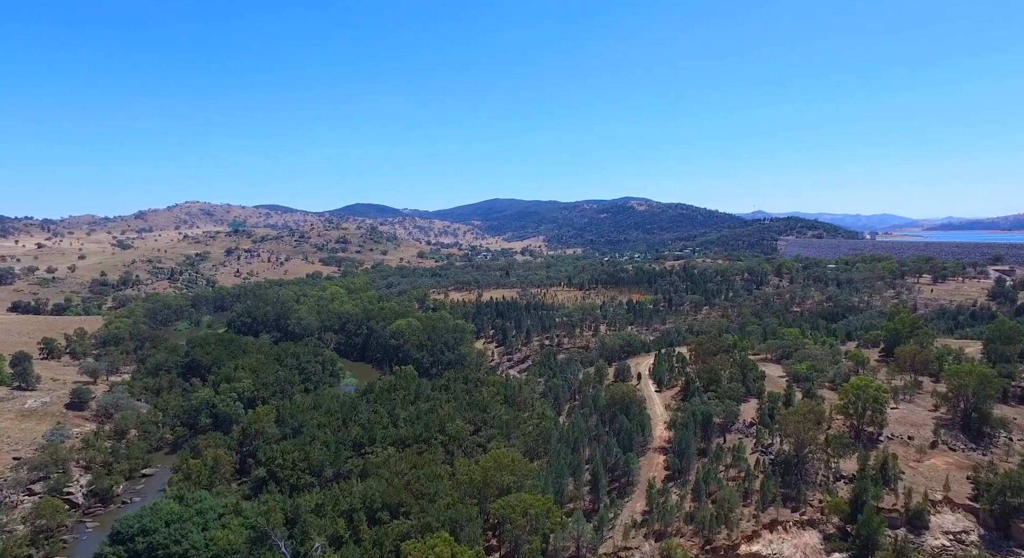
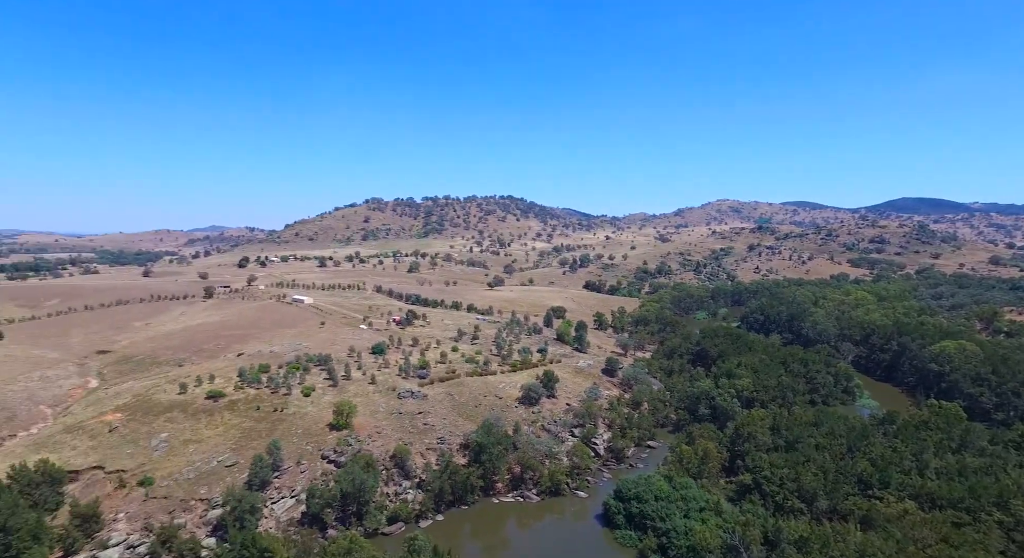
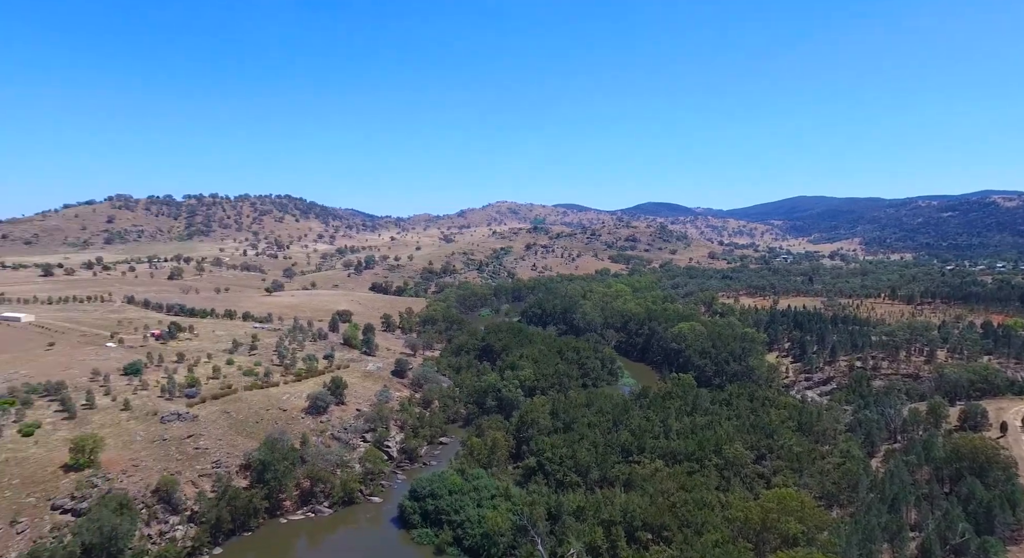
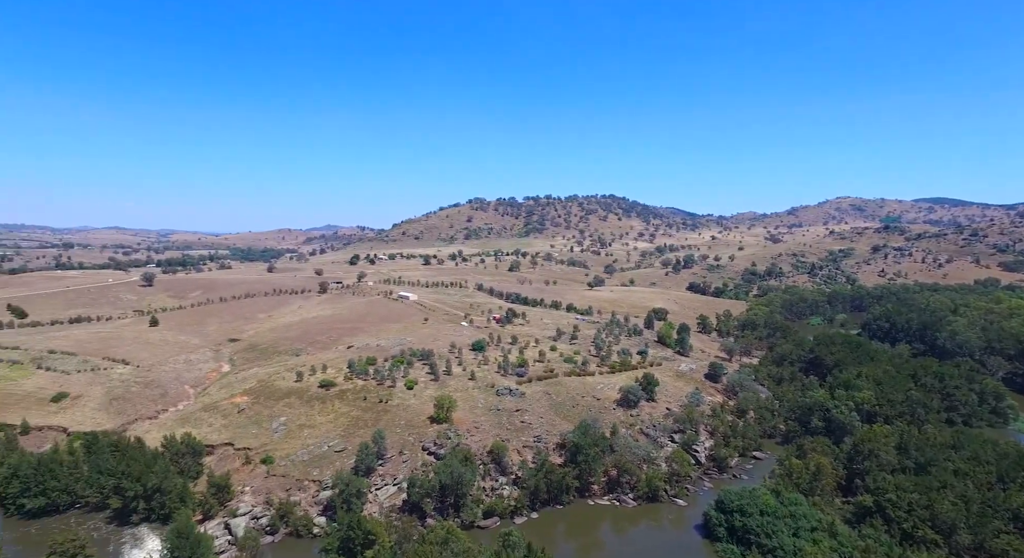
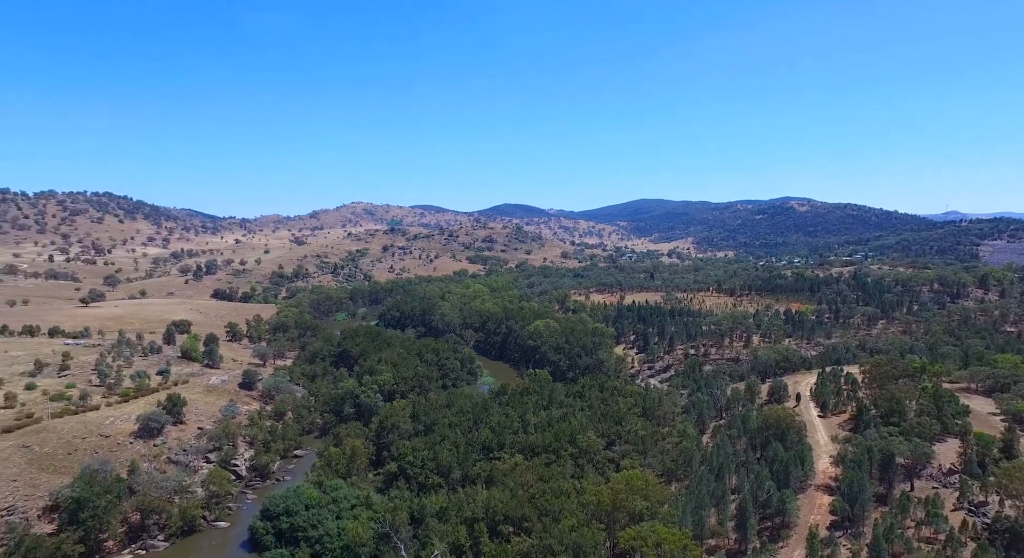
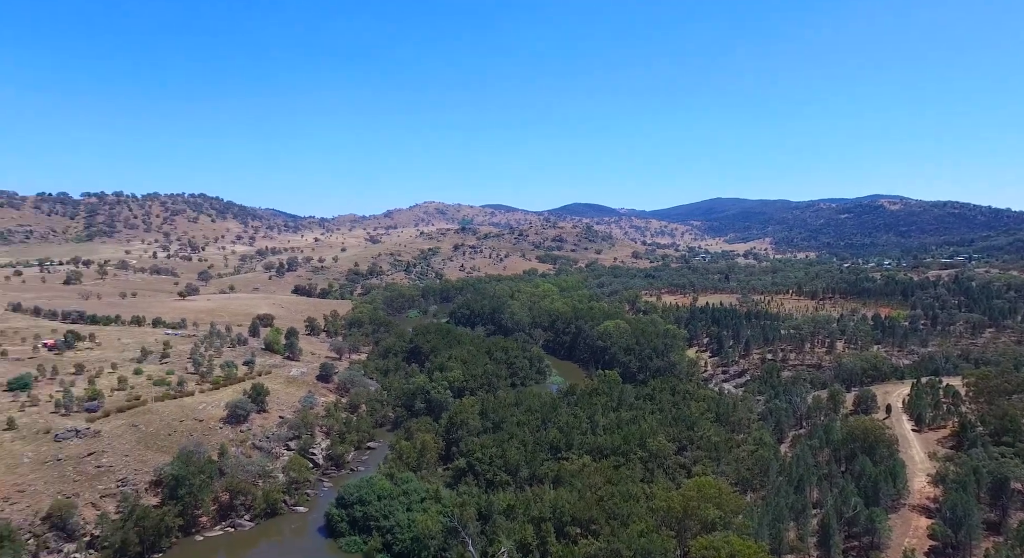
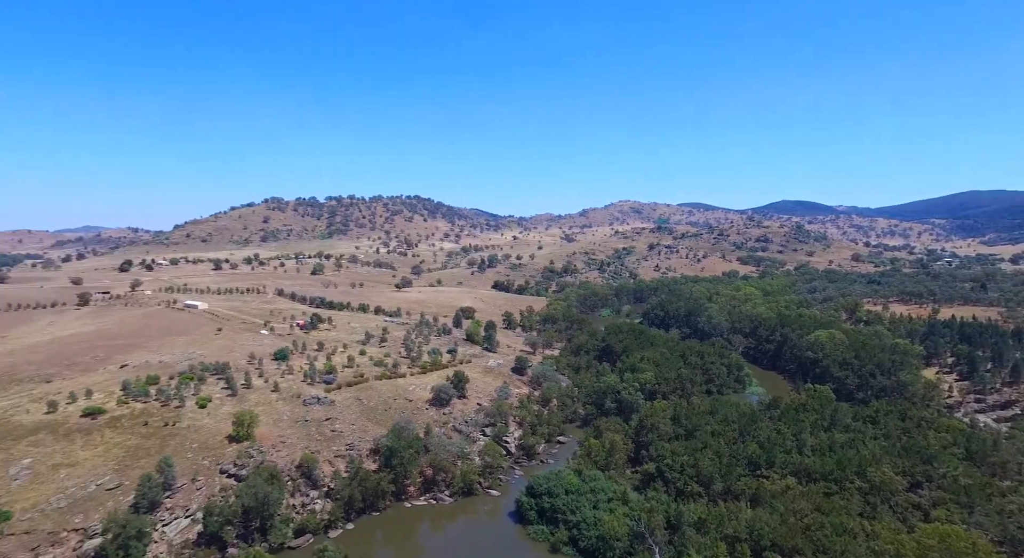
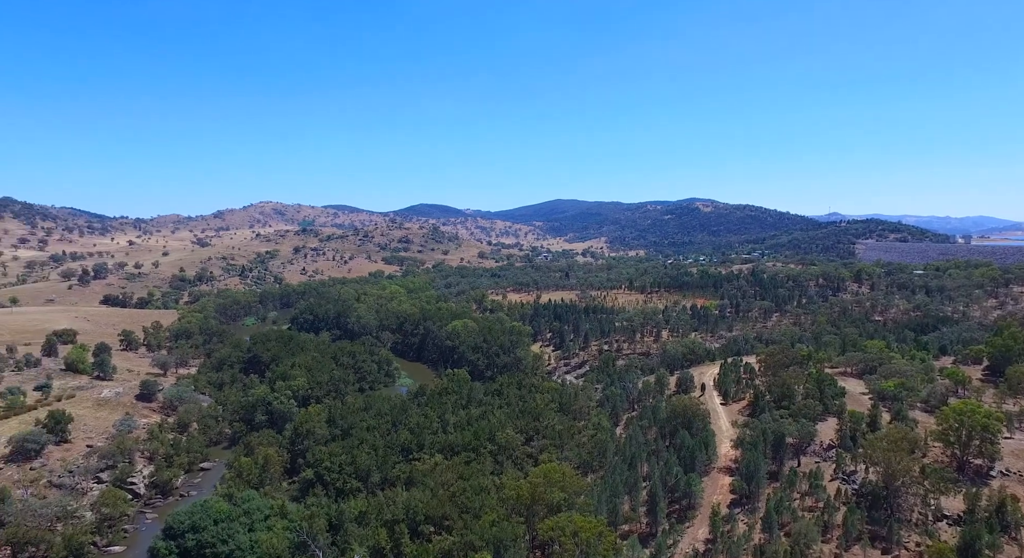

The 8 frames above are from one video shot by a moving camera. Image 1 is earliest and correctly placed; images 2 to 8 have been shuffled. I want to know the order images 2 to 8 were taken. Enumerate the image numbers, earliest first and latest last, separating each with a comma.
8, 5, 6, 3, 7, 2, 4
